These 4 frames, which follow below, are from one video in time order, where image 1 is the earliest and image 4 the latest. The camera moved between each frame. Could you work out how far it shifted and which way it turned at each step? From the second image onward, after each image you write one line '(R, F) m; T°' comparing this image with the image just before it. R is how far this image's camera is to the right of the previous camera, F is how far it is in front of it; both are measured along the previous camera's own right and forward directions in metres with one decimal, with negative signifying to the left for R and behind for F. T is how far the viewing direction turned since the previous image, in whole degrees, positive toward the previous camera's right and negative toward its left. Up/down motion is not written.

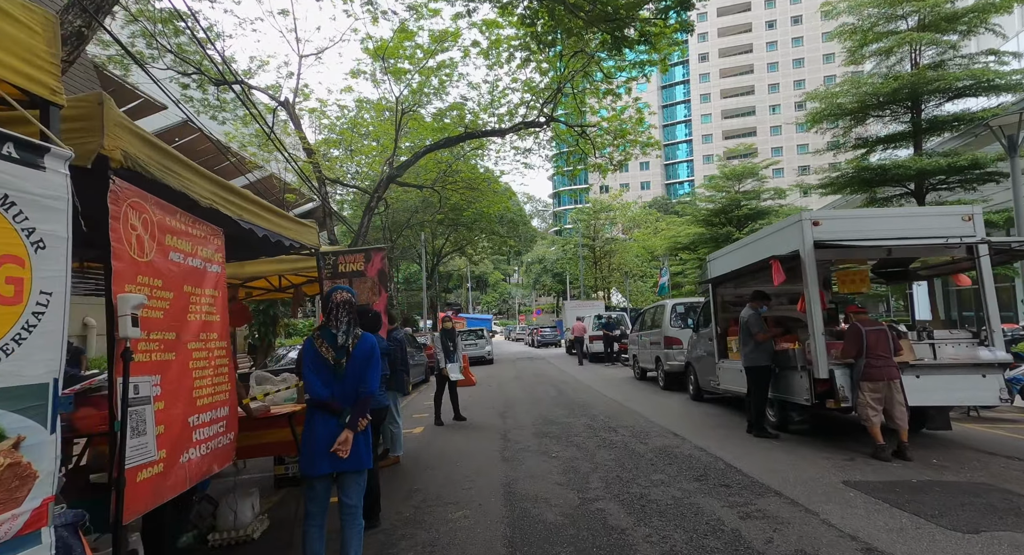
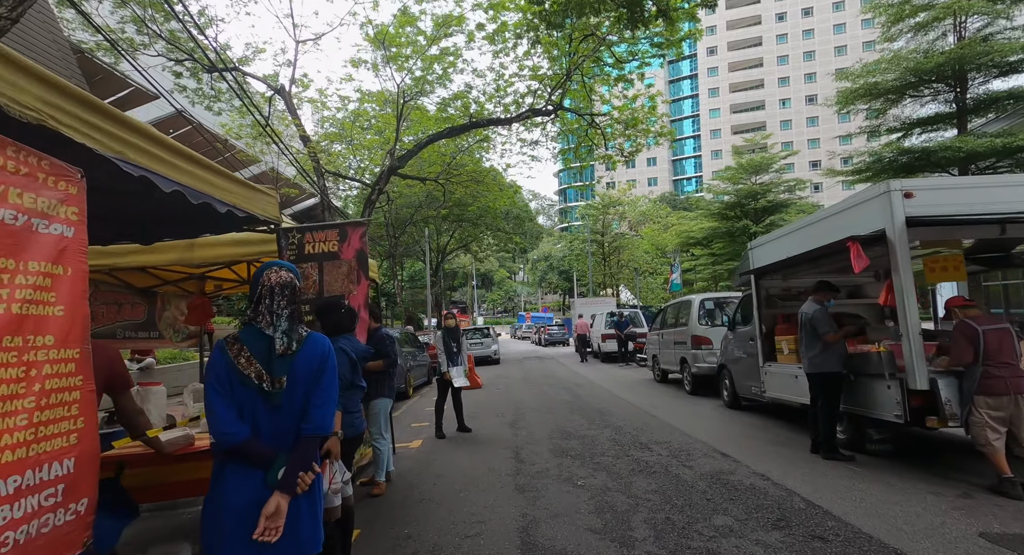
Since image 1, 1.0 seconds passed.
(-0.1, +1.1) m; -1°
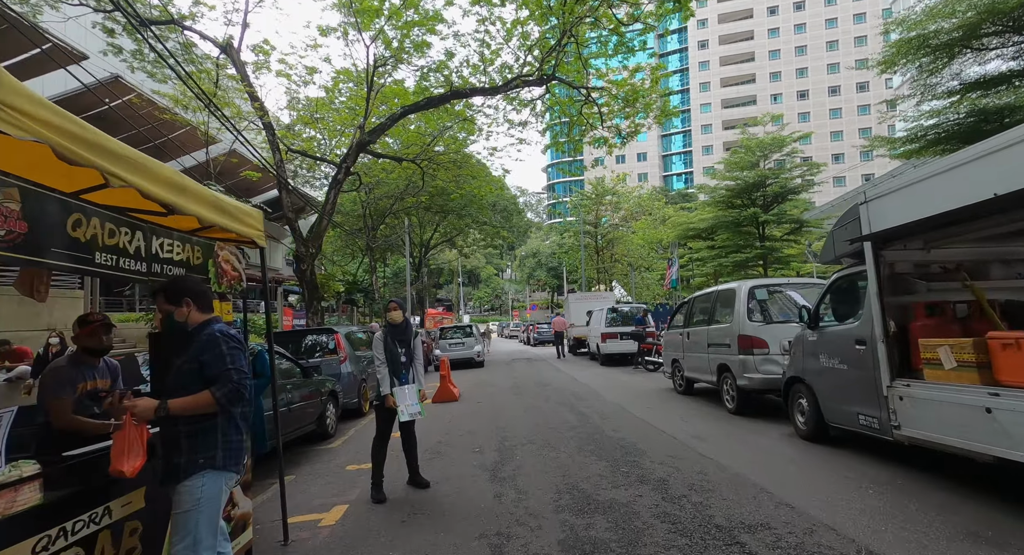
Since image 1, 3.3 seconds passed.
(+0.1, +2.7) m; +1°
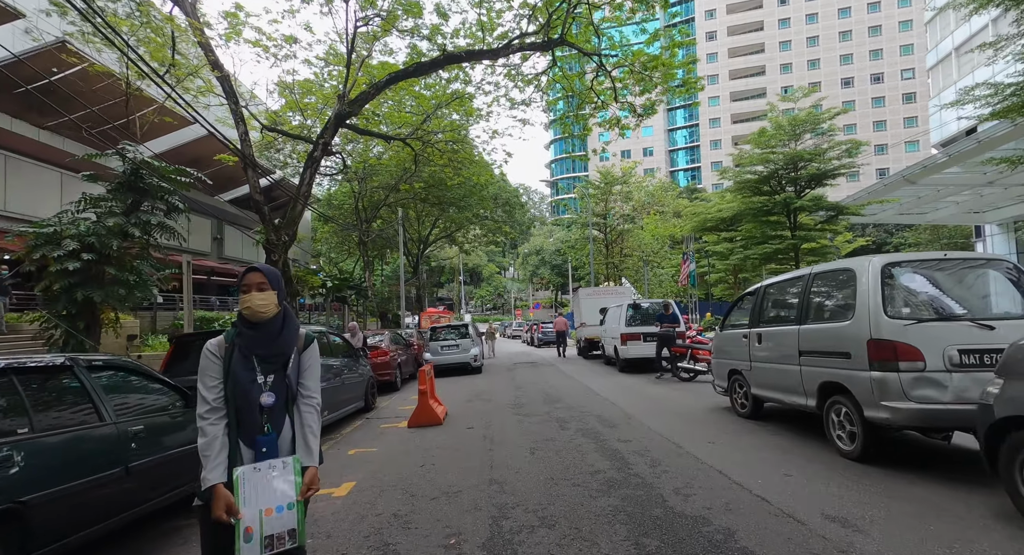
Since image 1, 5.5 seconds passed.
(0.0, +2.7) m; 0°
